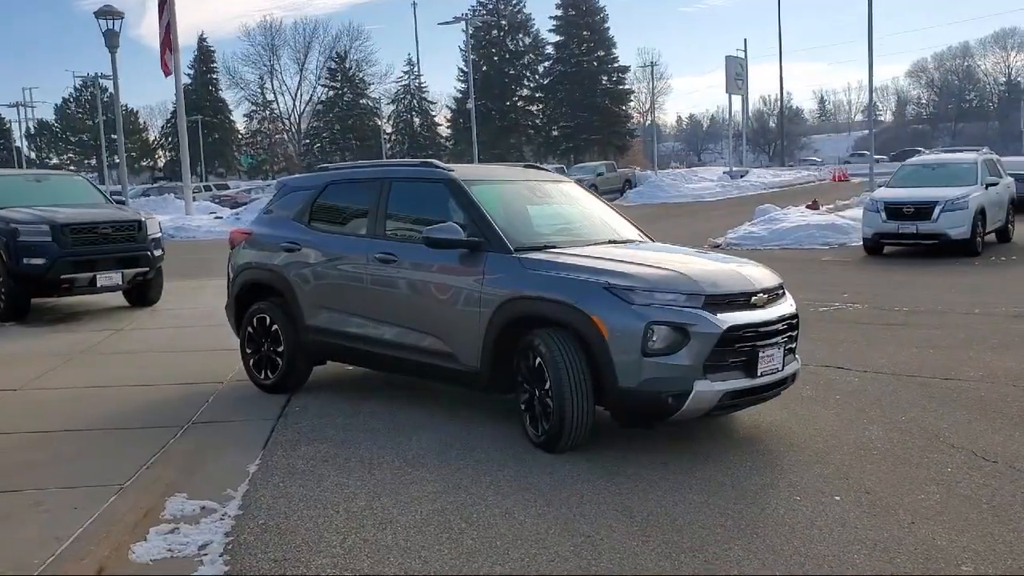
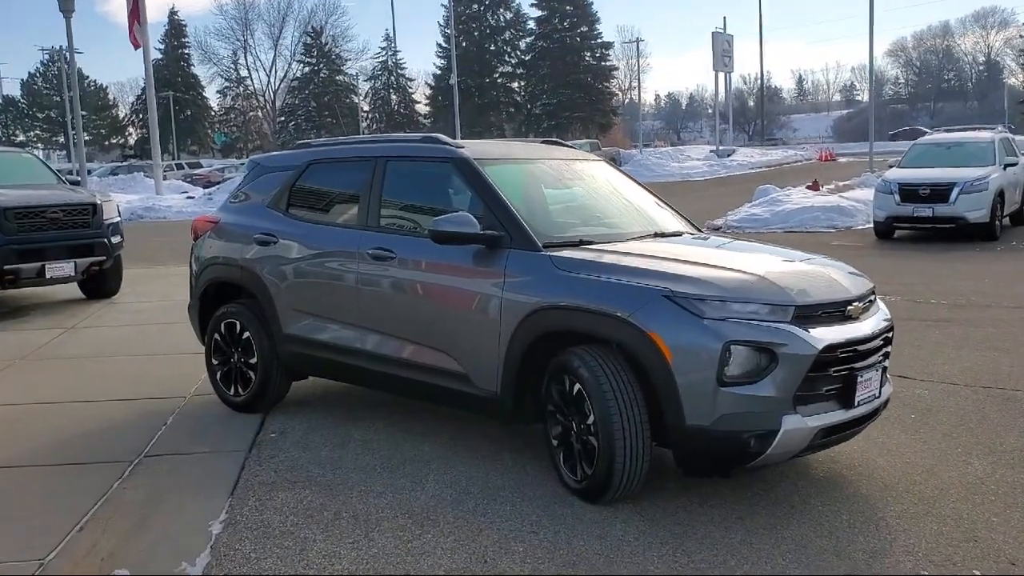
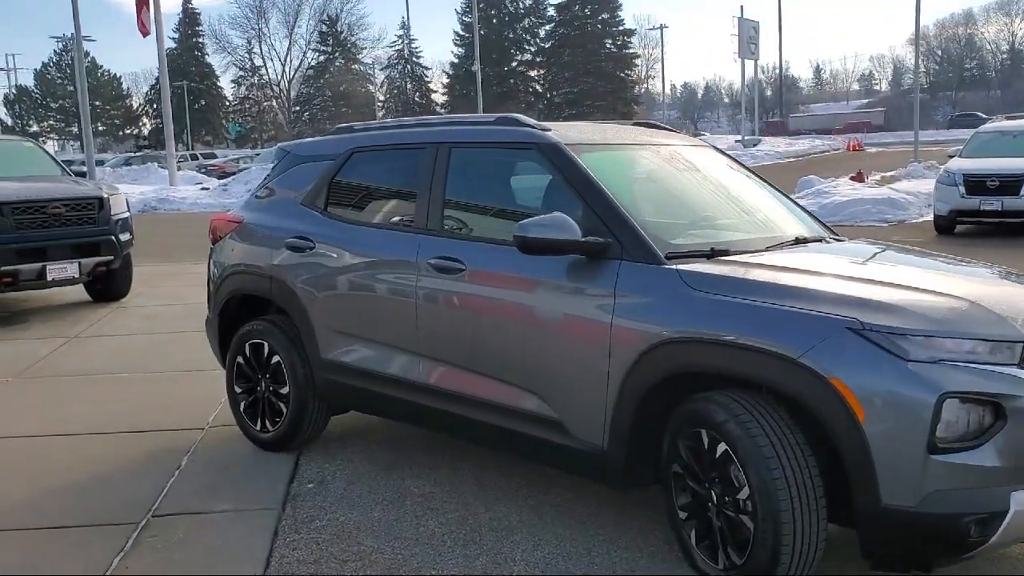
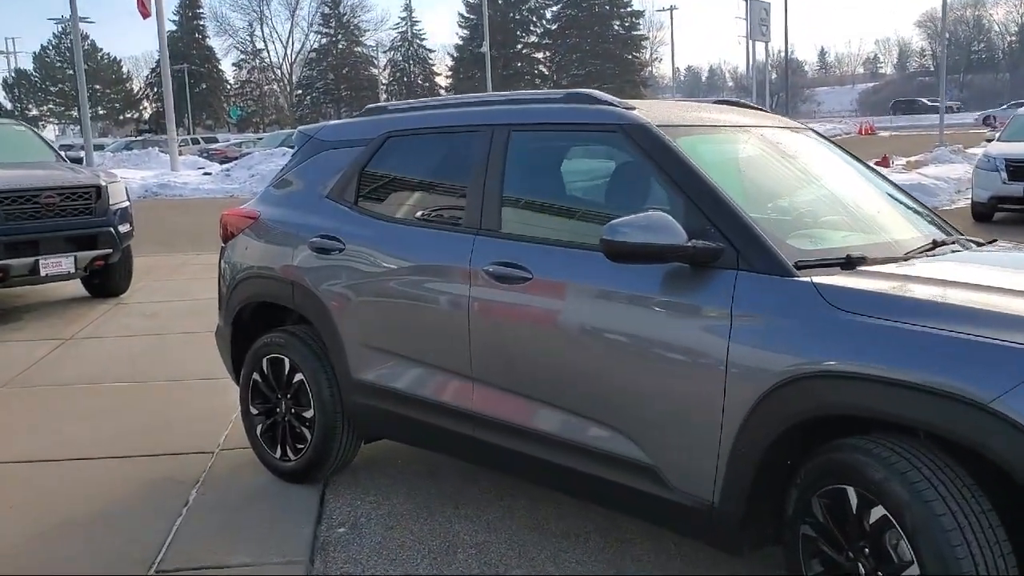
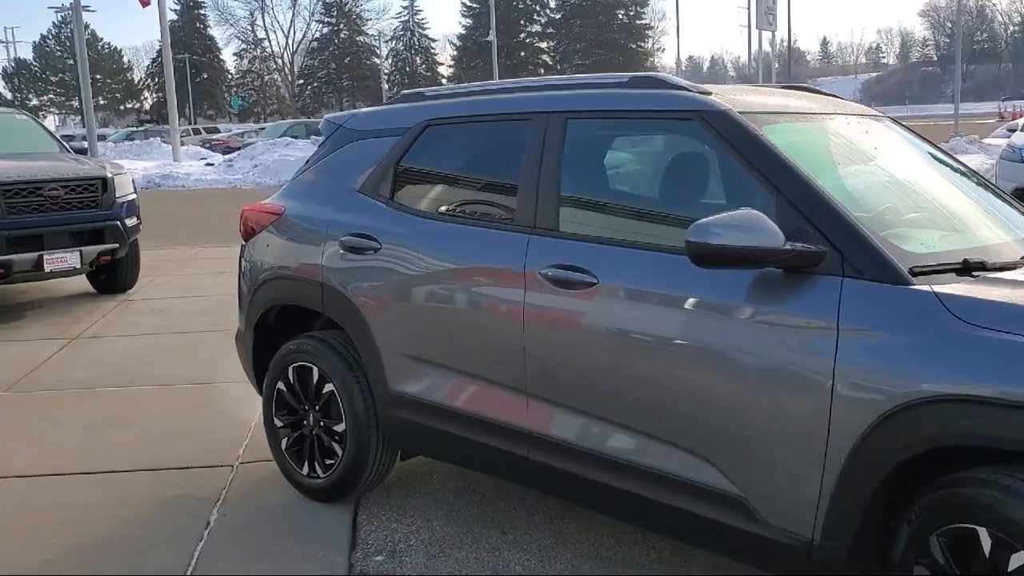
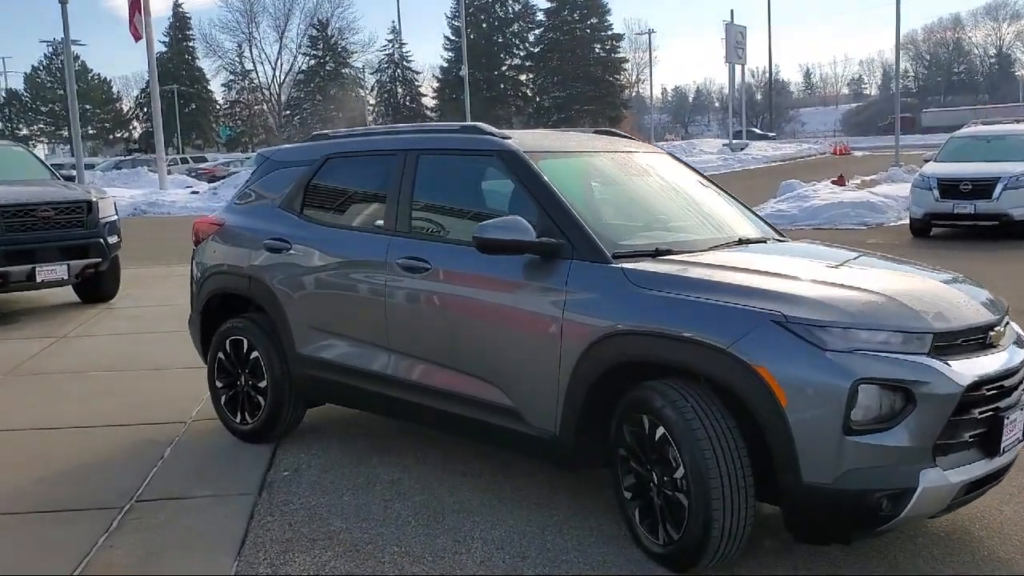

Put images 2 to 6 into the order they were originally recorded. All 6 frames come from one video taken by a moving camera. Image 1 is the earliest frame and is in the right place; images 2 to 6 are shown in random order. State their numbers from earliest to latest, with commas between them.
2, 6, 3, 4, 5
